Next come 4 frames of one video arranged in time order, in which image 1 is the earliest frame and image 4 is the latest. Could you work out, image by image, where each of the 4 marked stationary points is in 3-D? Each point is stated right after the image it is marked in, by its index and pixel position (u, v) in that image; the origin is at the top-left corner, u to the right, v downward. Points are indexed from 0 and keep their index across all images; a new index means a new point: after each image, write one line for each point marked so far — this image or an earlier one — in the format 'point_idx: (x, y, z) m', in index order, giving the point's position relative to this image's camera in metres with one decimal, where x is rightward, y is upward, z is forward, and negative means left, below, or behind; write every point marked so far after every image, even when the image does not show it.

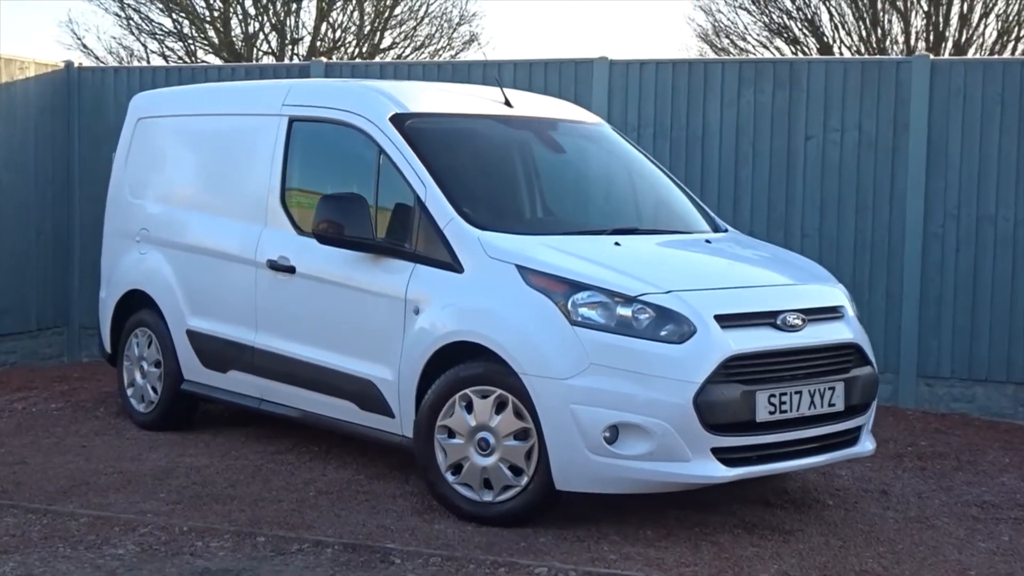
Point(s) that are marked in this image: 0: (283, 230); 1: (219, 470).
0: (-1.2, +0.3, +6.2) m
1: (-1.5, -0.9, +6.1) m
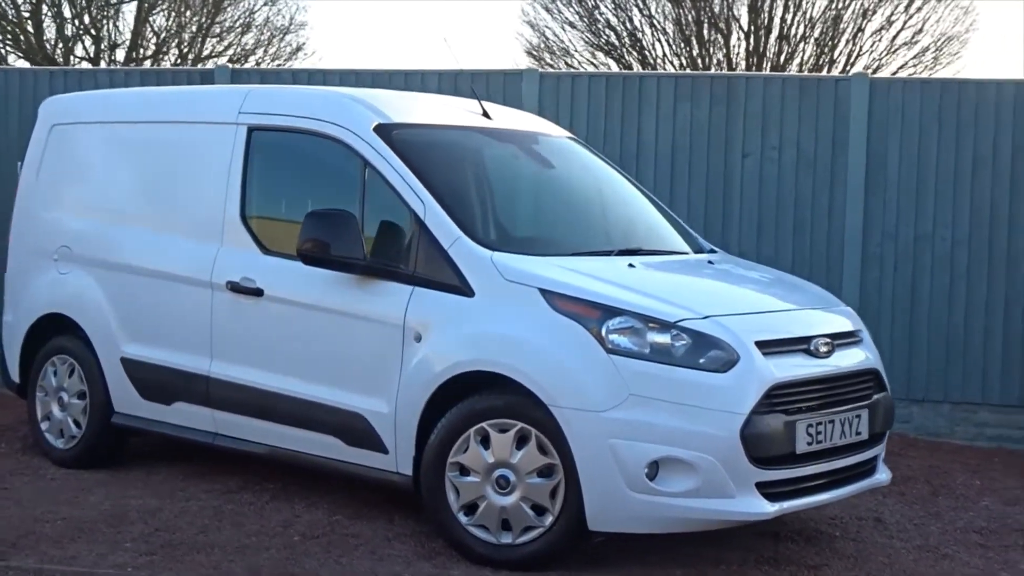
0: (-1.3, +0.2, +5.7) m
1: (-1.5, -1.0, +5.5) m
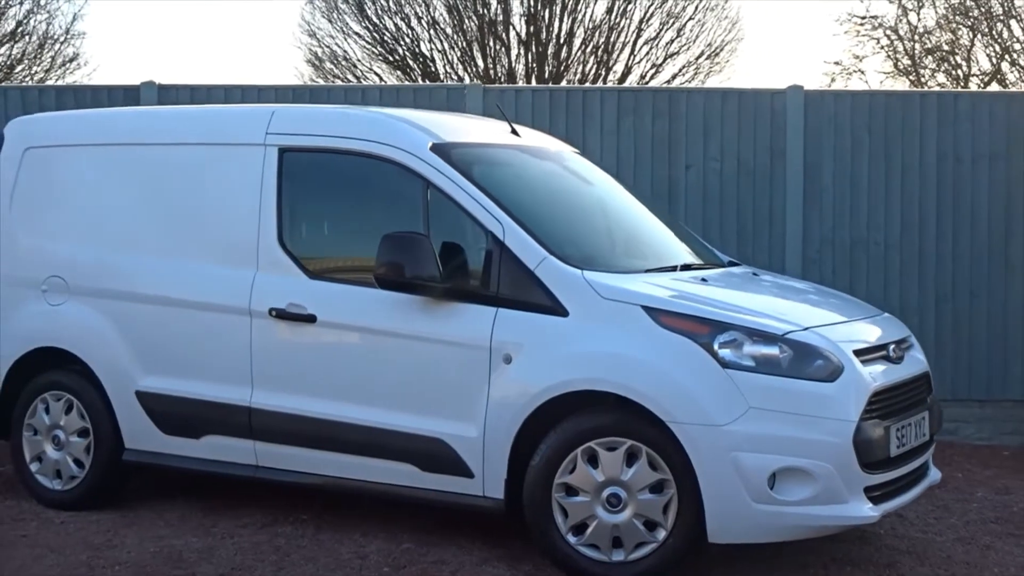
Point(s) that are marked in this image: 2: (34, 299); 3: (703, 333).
0: (-1.0, +0.1, +5.5) m
1: (-1.2, -1.1, +5.3) m
2: (-2.4, -0.1, +6.2) m
3: (+0.7, -0.2, +4.6) m
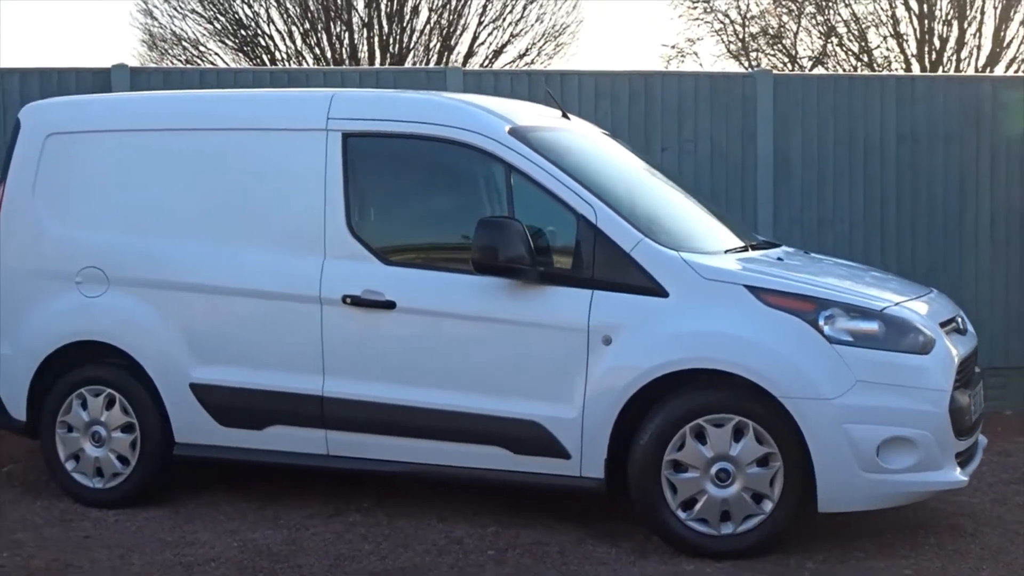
0: (-0.7, +0.1, +5.4) m
1: (-0.8, -1.1, +5.2) m
2: (-2.2, 0.0, +5.9) m
3: (+1.1, -0.1, +4.8) m
